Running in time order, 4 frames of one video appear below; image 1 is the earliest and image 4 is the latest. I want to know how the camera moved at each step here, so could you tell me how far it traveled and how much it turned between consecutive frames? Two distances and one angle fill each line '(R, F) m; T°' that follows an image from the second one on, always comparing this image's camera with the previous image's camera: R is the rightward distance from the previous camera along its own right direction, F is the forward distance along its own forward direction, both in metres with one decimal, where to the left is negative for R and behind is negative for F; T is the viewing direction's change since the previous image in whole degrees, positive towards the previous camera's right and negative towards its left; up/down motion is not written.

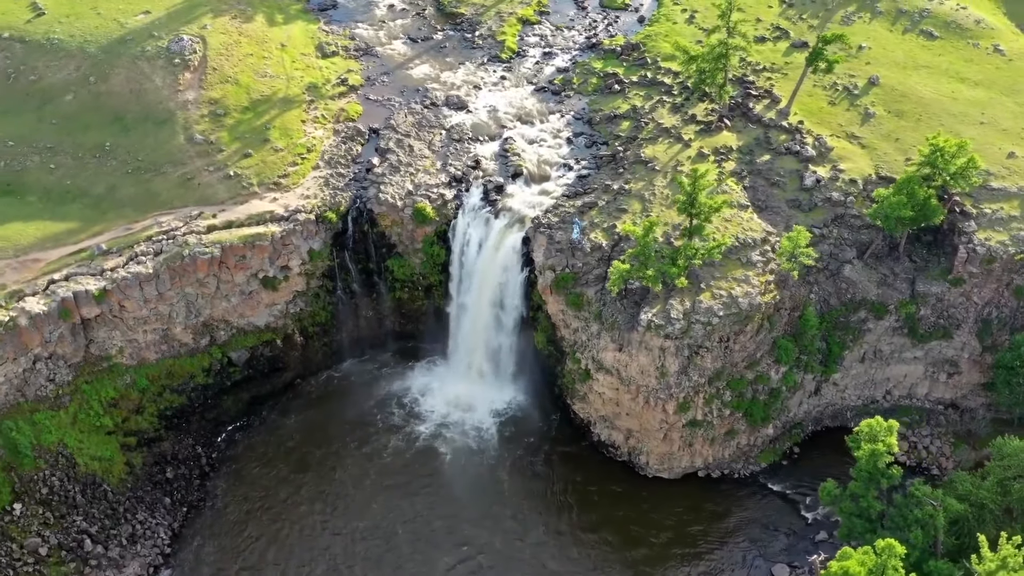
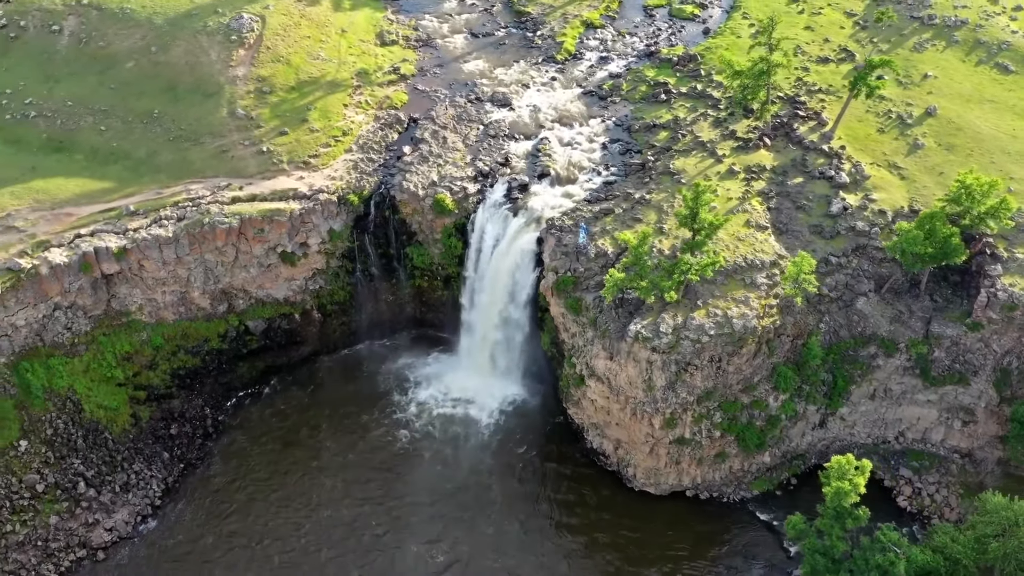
(+3.1, +0.2) m; -5°
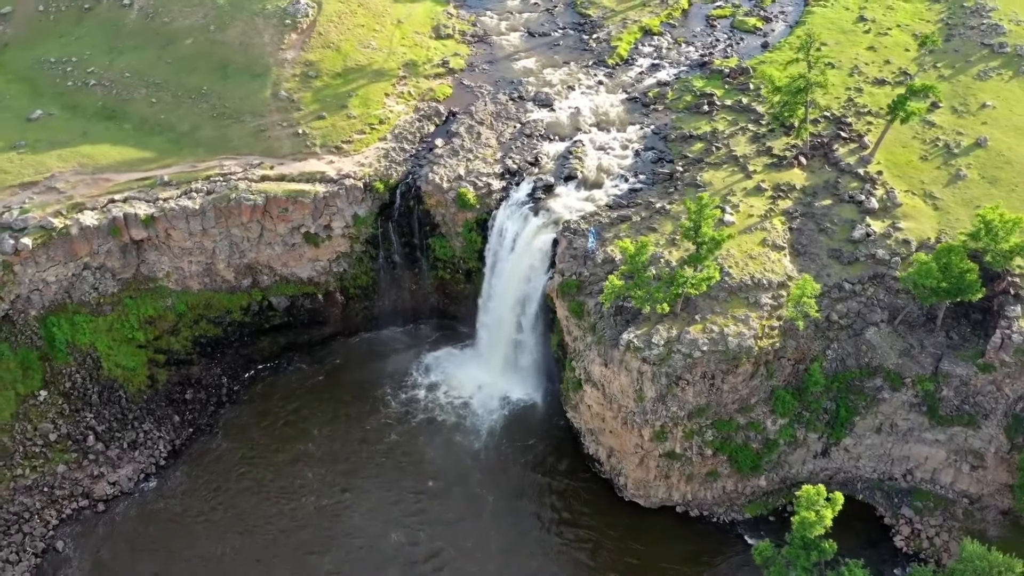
(+2.5, -0.1) m; -4°
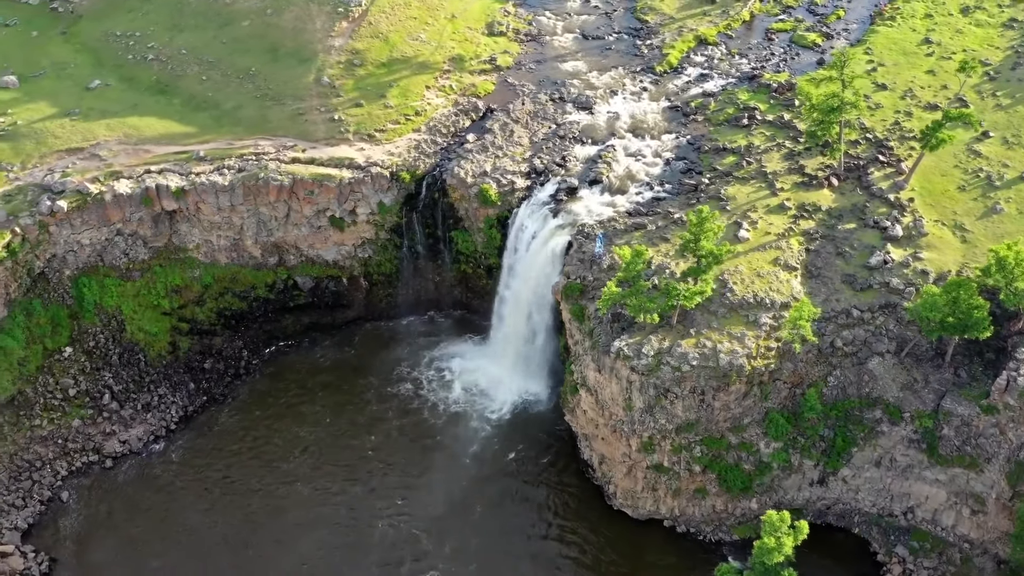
(+2.5, -0.4) m; -4°
